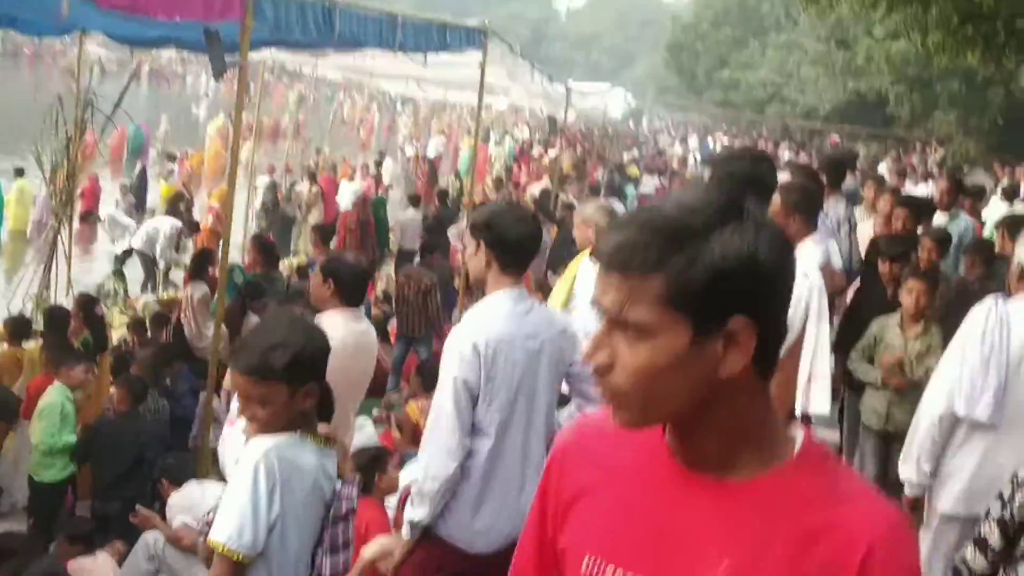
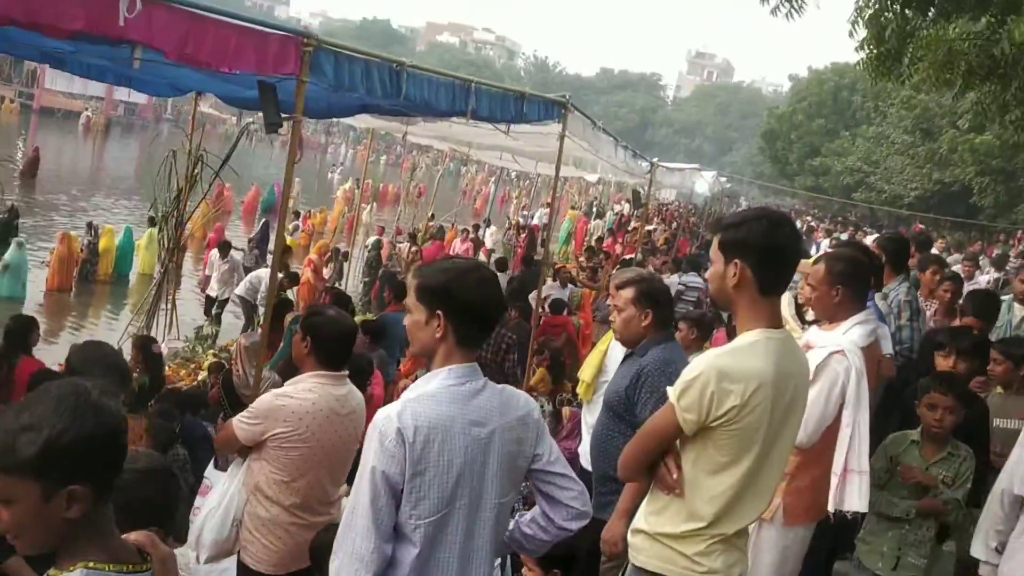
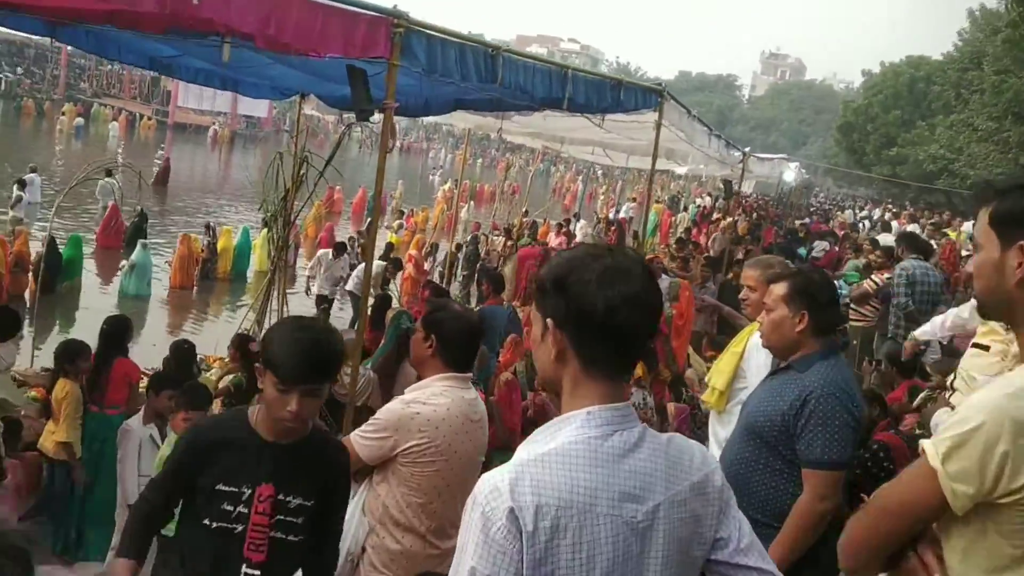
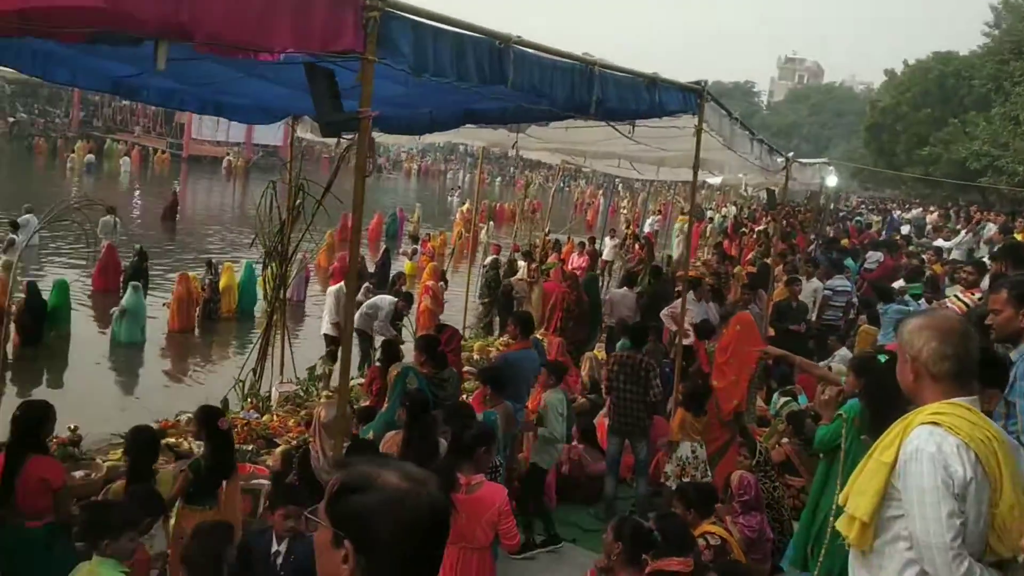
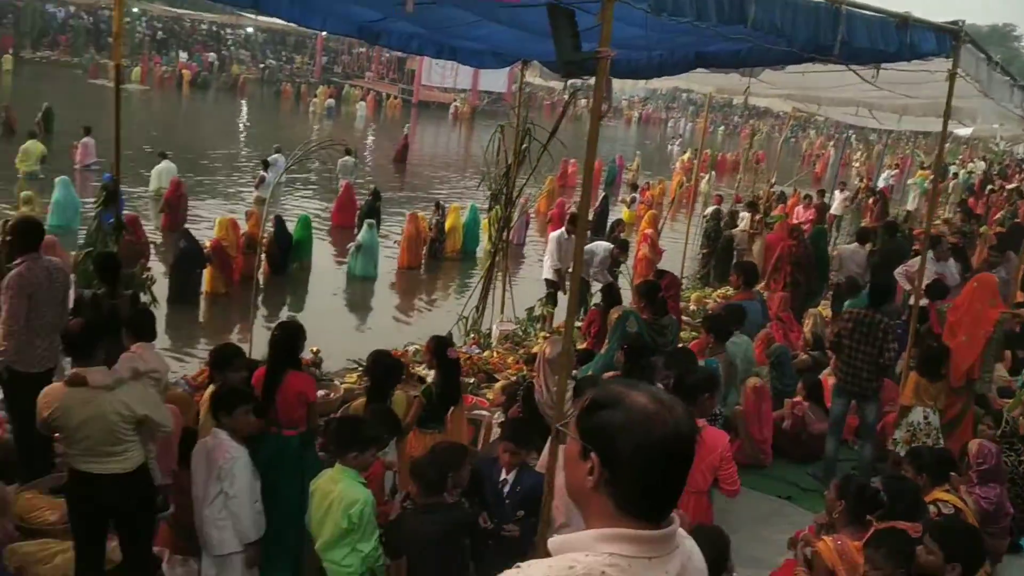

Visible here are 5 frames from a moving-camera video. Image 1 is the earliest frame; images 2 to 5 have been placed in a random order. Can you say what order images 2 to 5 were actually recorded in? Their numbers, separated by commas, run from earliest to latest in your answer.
2, 3, 4, 5
